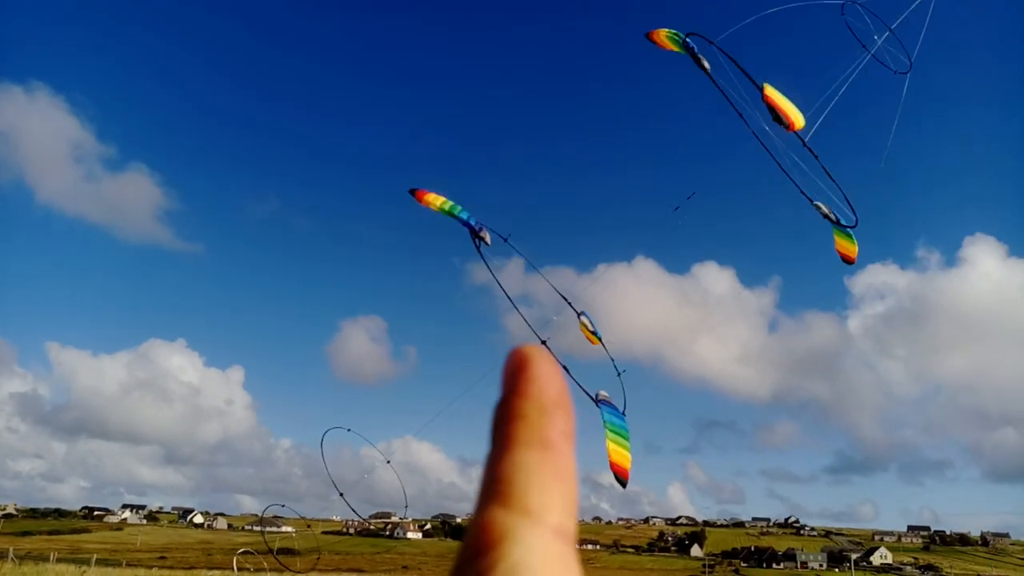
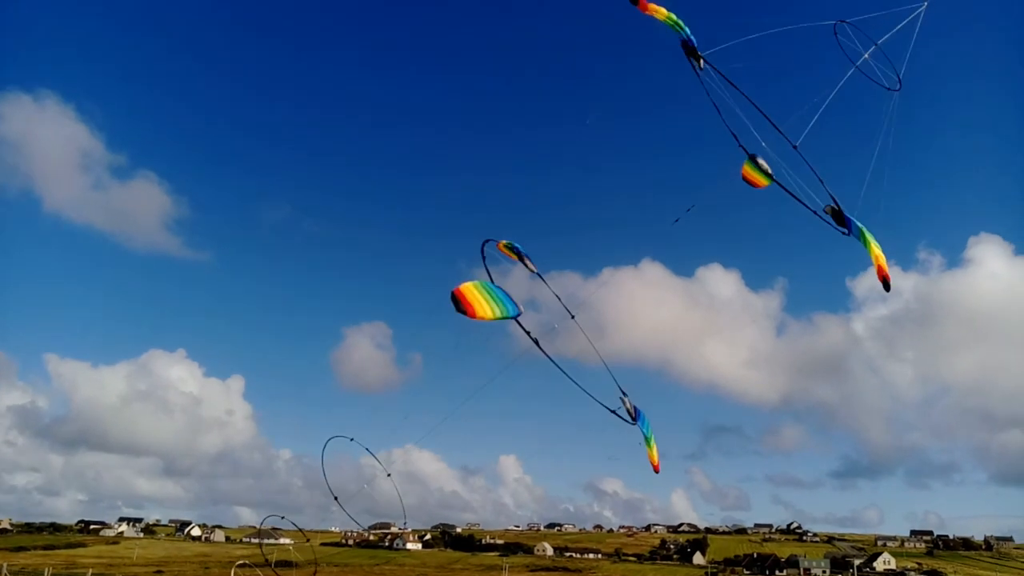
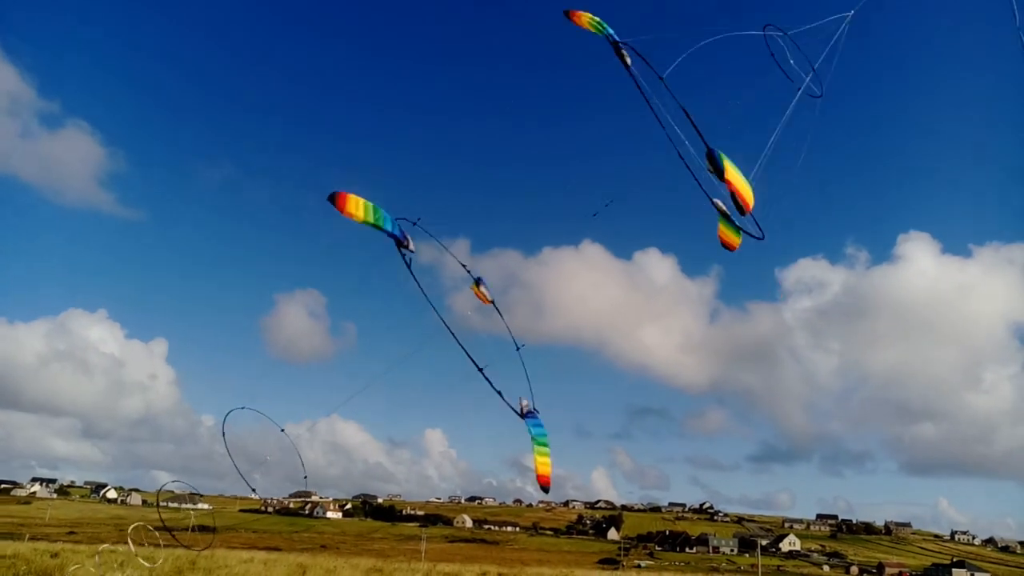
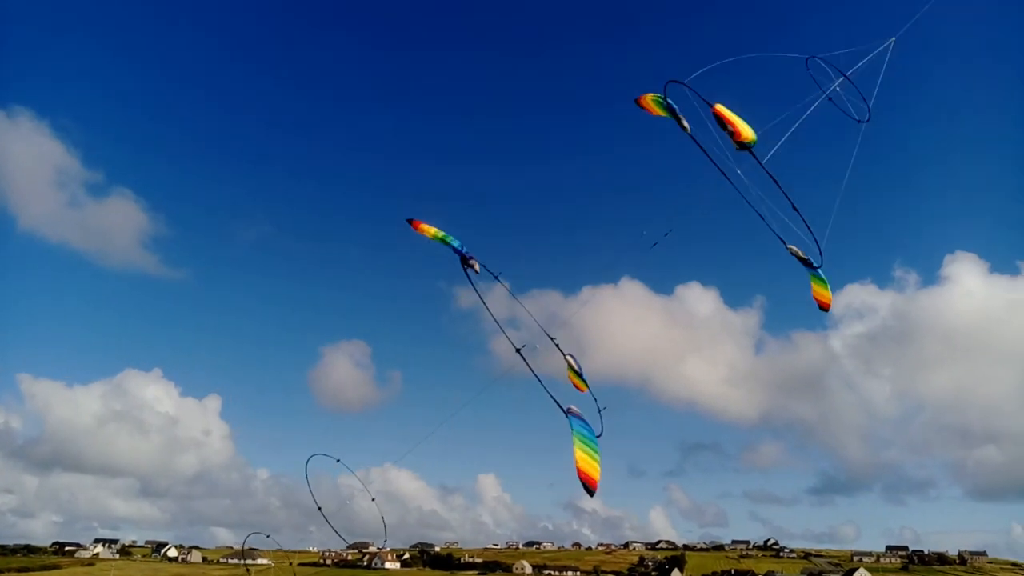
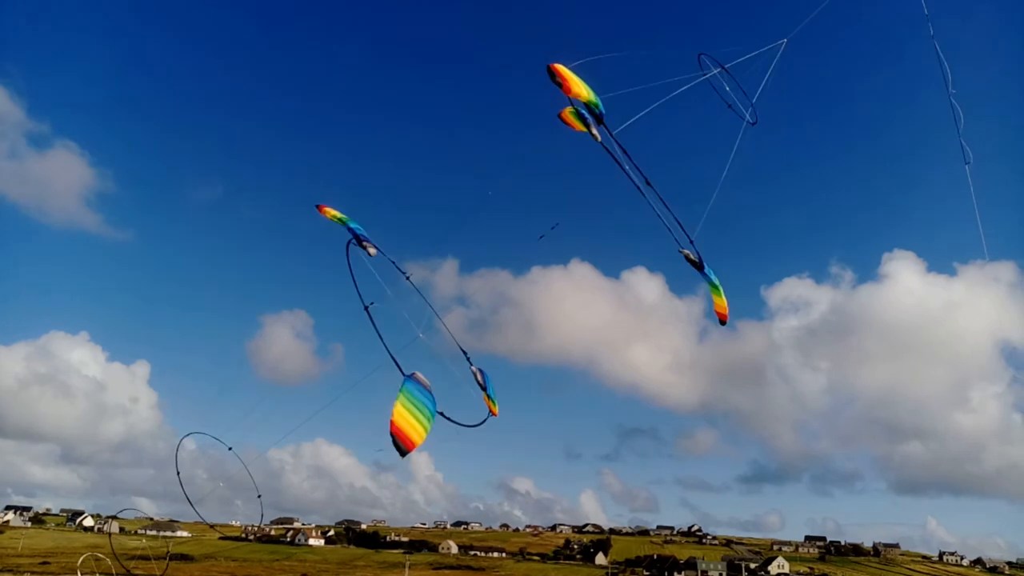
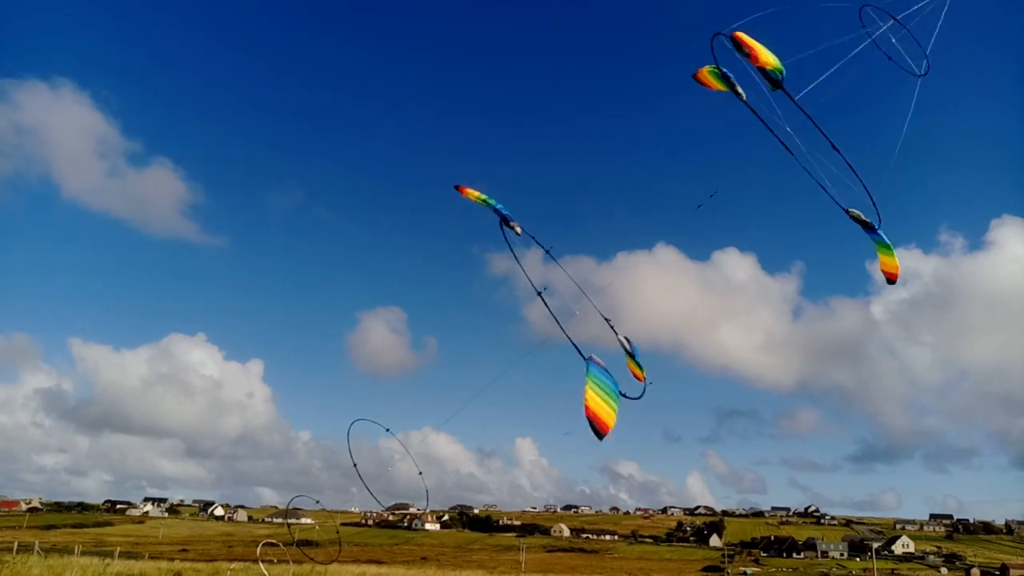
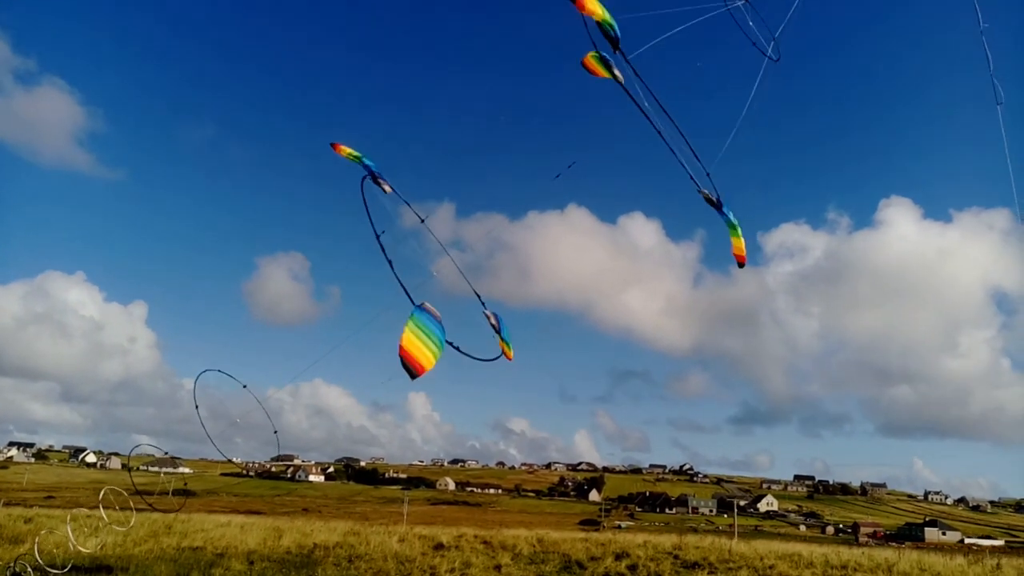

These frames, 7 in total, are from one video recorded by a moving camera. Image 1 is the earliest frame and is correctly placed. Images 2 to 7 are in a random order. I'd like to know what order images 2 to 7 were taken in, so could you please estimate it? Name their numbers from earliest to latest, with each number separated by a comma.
6, 2, 4, 3, 7, 5
